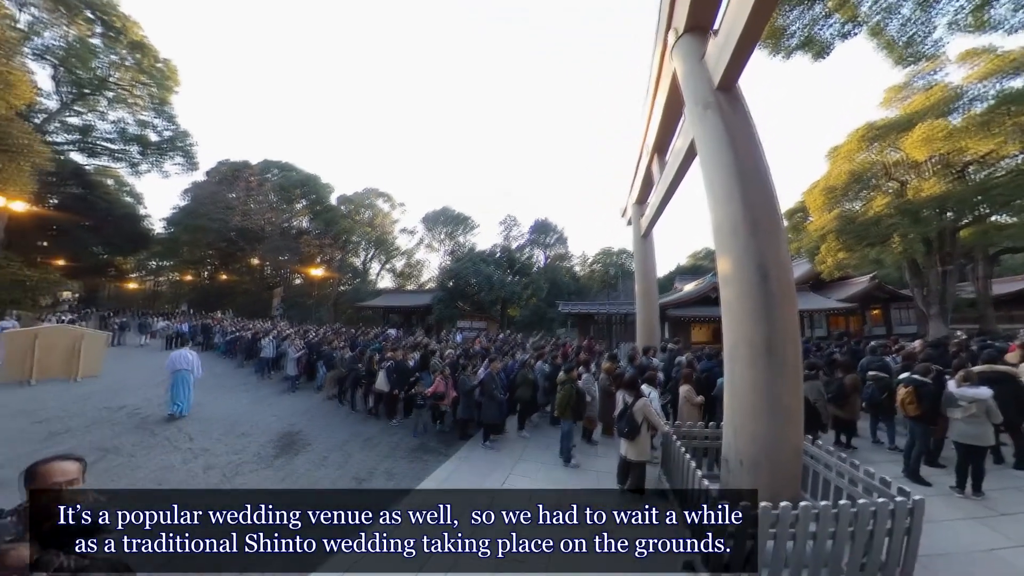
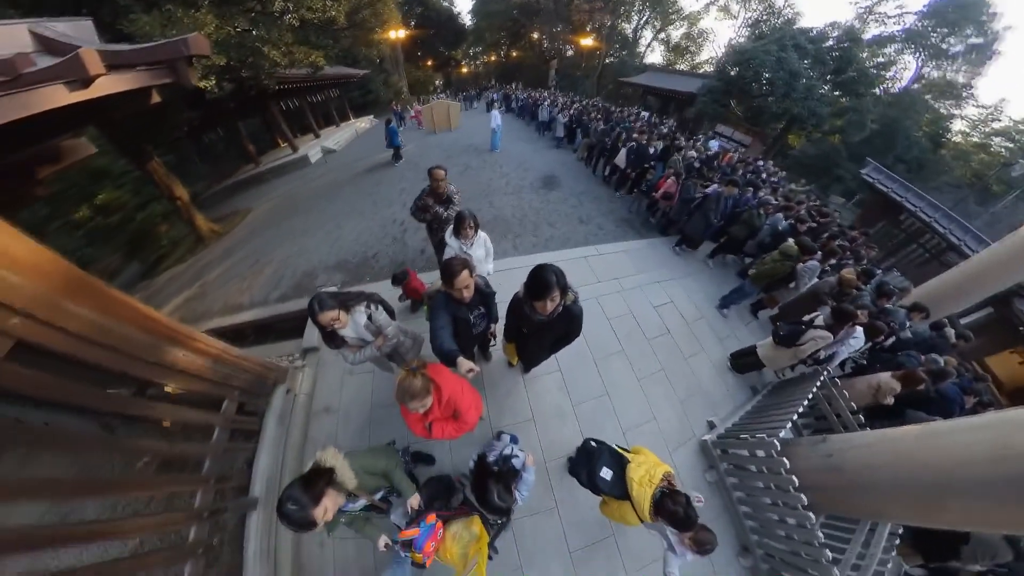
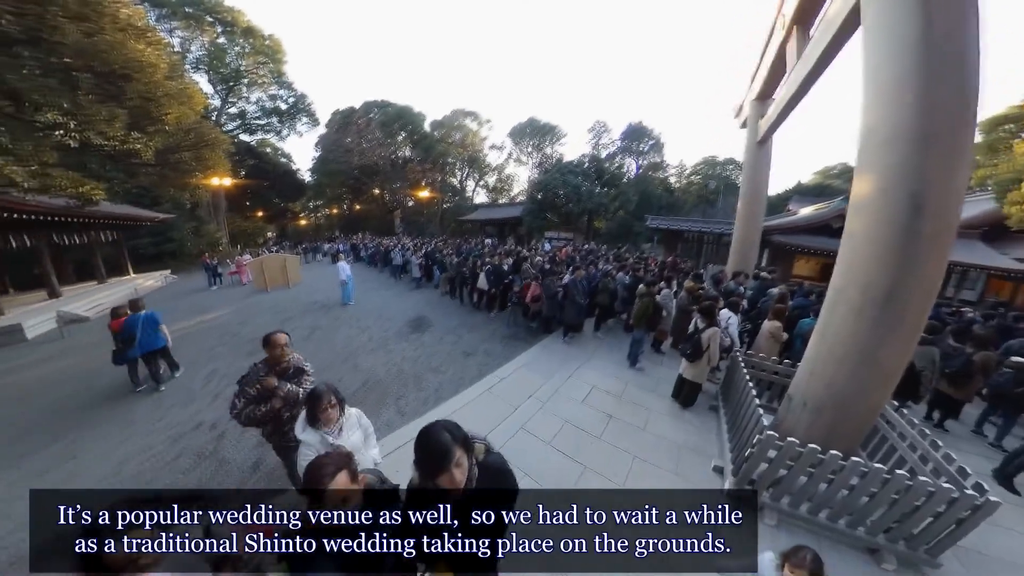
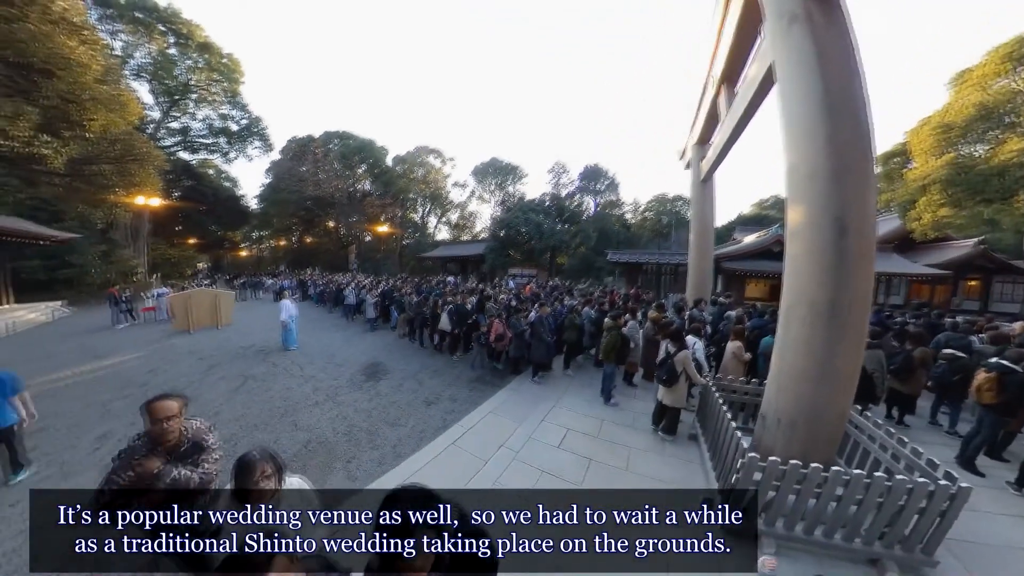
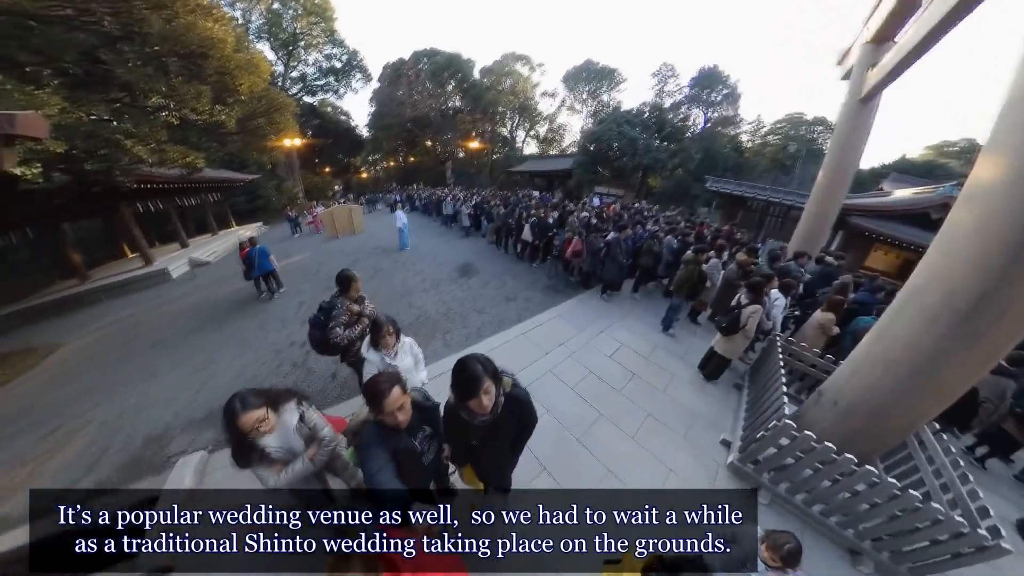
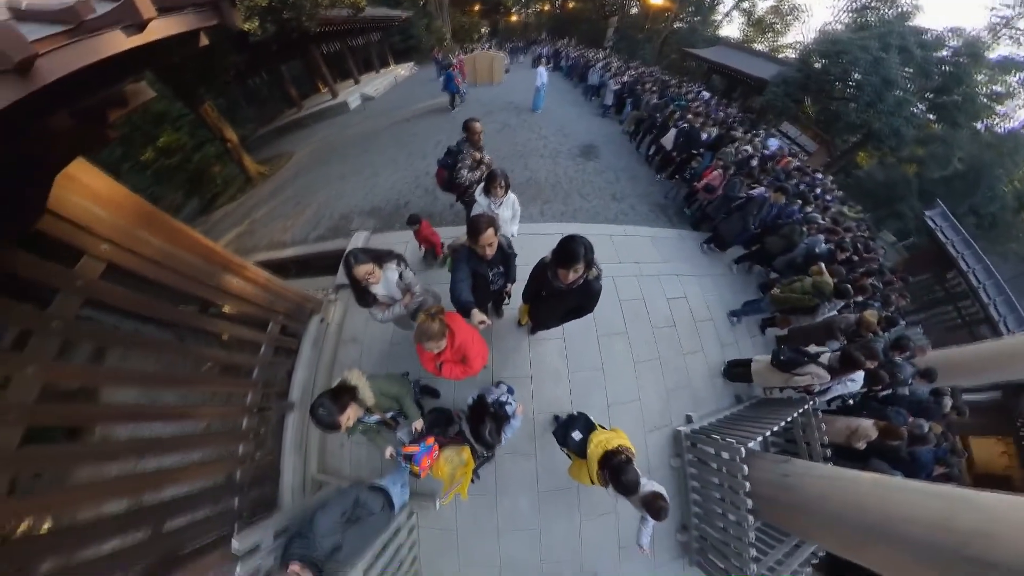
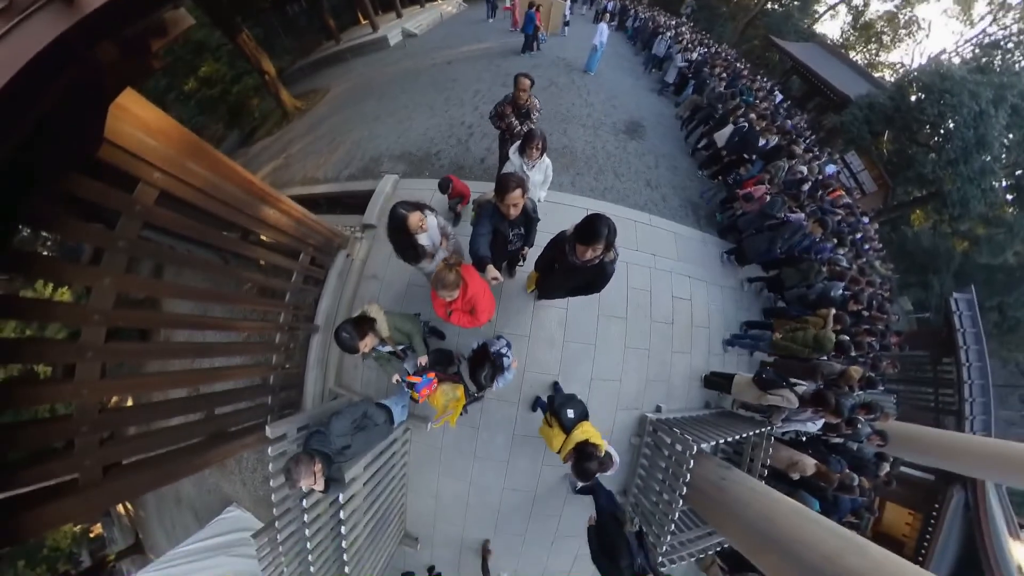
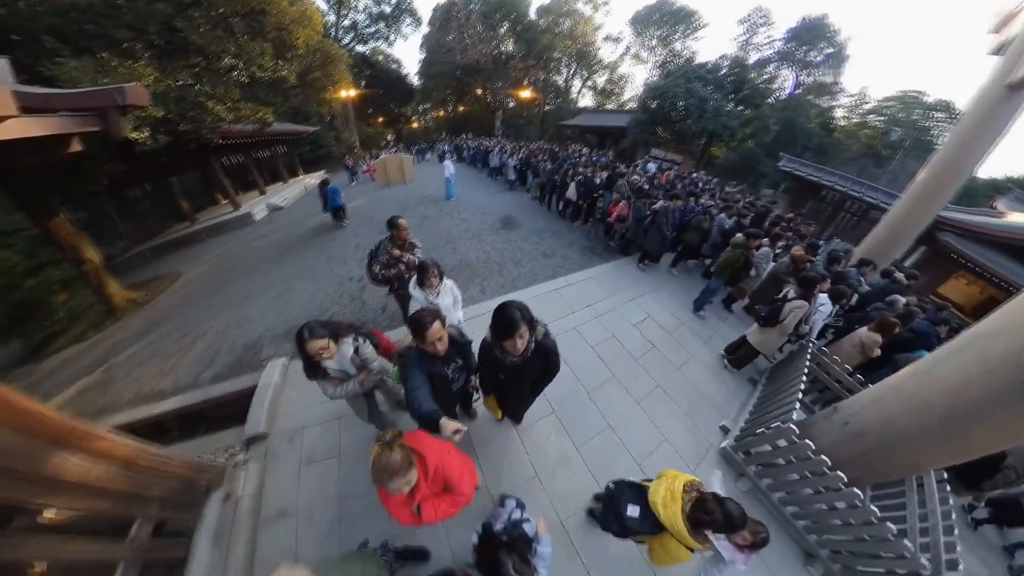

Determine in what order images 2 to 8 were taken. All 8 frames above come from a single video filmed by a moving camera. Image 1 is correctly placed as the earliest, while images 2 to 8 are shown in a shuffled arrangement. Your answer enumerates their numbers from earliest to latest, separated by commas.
4, 3, 5, 8, 2, 6, 7
